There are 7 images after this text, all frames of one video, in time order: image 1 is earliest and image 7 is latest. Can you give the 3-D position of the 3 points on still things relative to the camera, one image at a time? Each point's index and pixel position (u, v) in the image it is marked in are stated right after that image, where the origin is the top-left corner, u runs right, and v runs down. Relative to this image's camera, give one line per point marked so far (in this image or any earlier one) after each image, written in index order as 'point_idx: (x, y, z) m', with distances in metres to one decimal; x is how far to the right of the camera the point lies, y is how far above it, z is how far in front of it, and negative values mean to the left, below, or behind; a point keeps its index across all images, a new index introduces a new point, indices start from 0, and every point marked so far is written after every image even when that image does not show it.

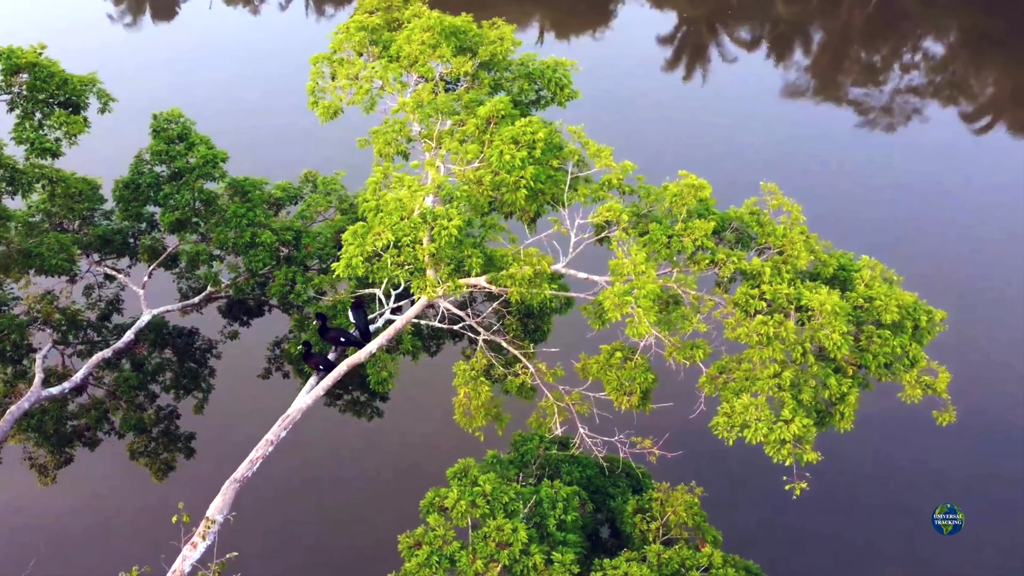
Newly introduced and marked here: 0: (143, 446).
0: (-7.2, -3.1, +14.7) m
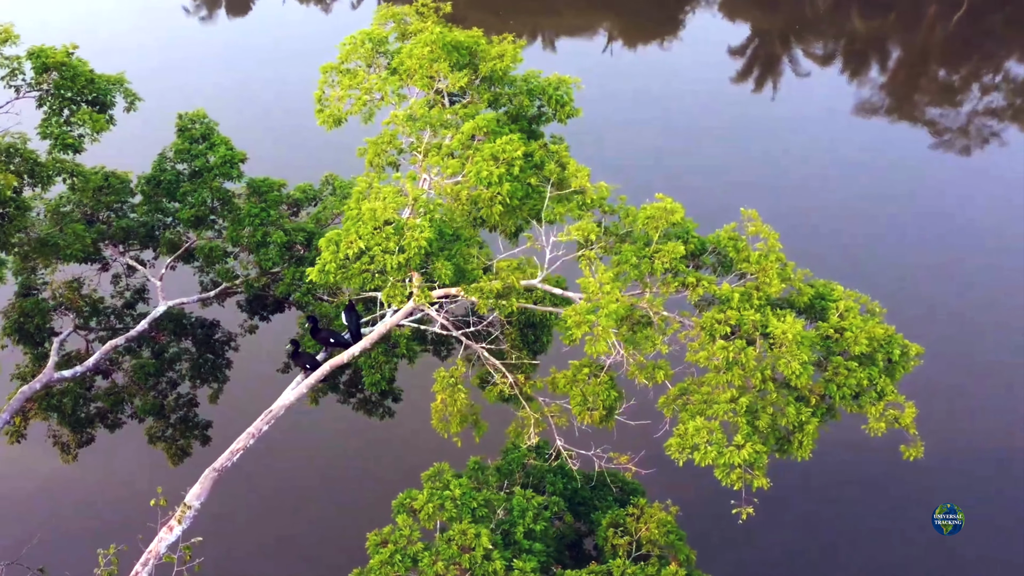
0: (-7.1, -2.9, +15.2) m
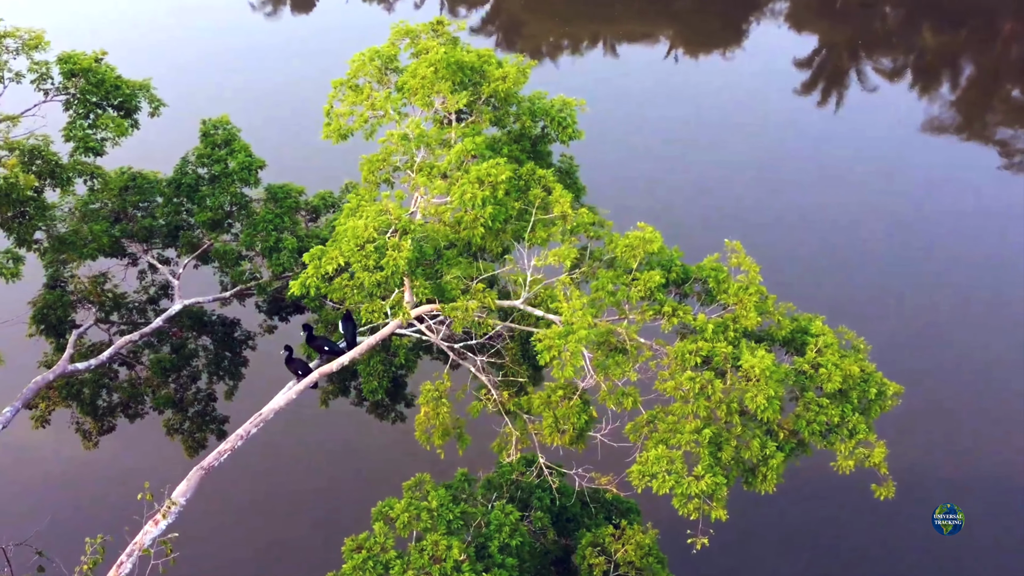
0: (-6.8, -2.8, +15.6) m
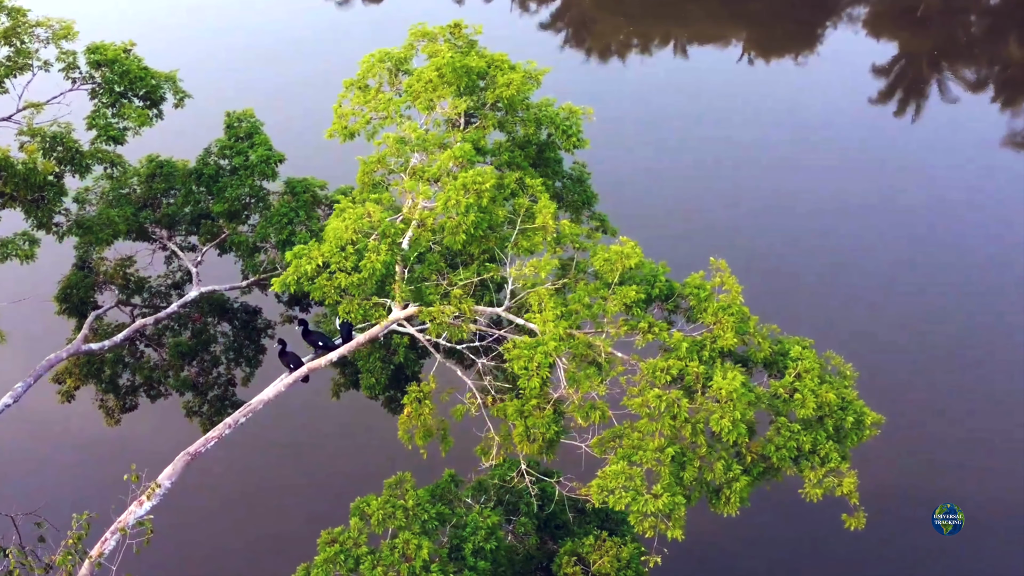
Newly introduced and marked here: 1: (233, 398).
0: (-6.5, -2.5, +16.0) m
1: (-5.8, -2.4, +16.2) m
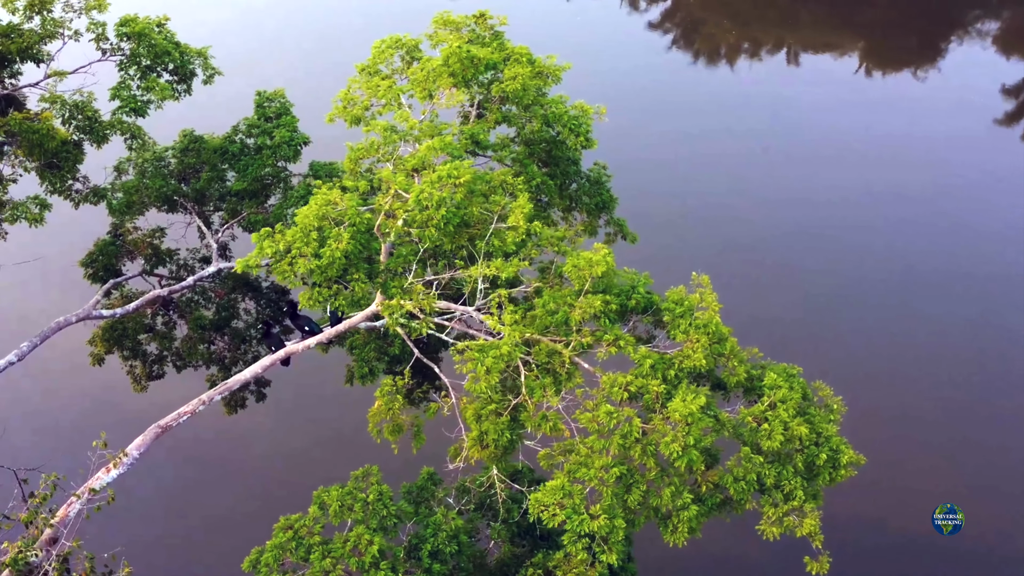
0: (-6.0, -2.0, +16.3) m
1: (-5.3, -1.9, +16.5) m
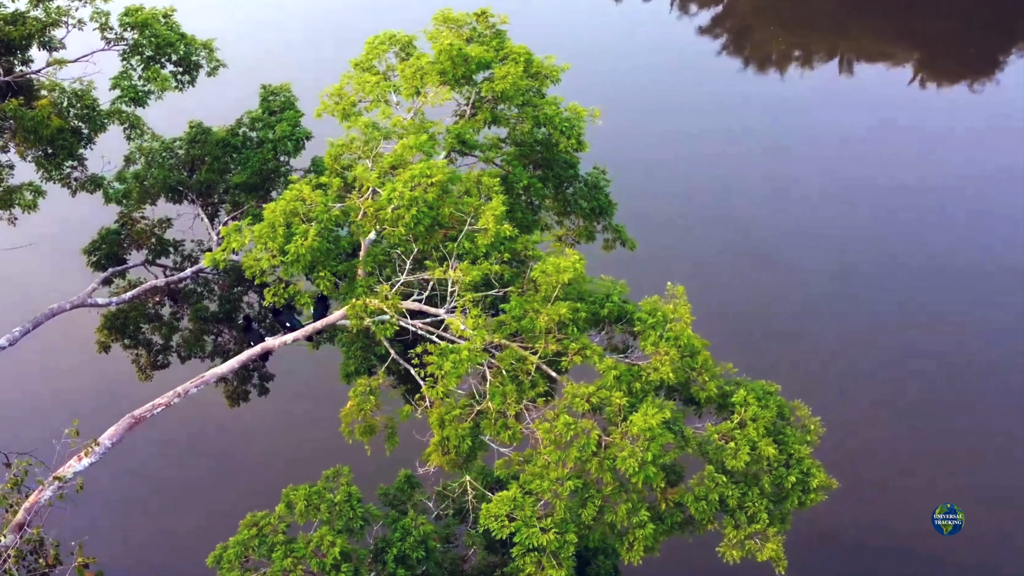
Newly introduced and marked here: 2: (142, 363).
0: (-5.9, -1.8, +16.4) m
1: (-5.2, -1.7, +16.6) m
2: (-7.8, -1.6, +16.8) m
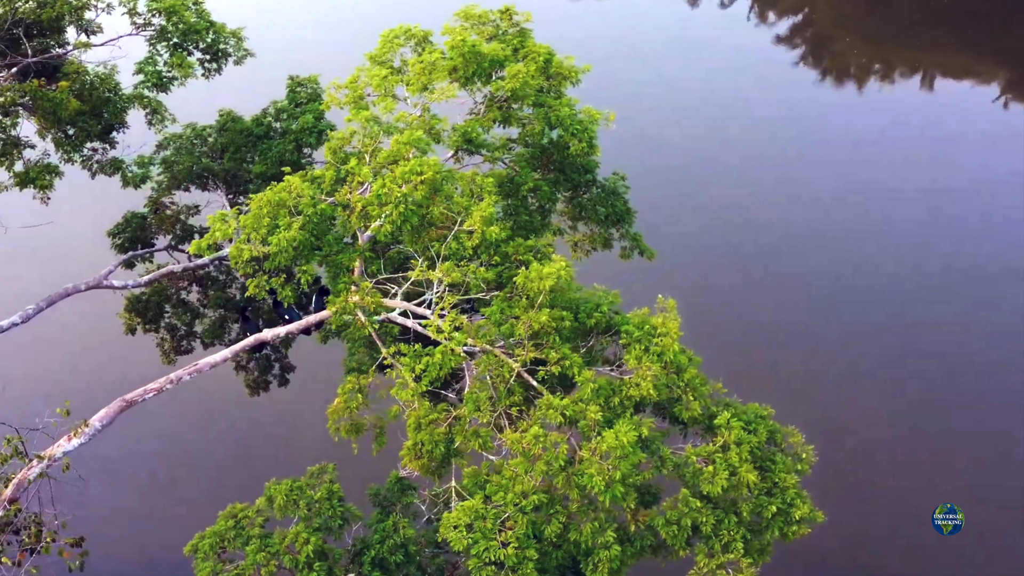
0: (-5.4, -1.5, +16.6) m
1: (-4.7, -1.5, +16.7) m
2: (-7.3, -1.3, +17.1) m
